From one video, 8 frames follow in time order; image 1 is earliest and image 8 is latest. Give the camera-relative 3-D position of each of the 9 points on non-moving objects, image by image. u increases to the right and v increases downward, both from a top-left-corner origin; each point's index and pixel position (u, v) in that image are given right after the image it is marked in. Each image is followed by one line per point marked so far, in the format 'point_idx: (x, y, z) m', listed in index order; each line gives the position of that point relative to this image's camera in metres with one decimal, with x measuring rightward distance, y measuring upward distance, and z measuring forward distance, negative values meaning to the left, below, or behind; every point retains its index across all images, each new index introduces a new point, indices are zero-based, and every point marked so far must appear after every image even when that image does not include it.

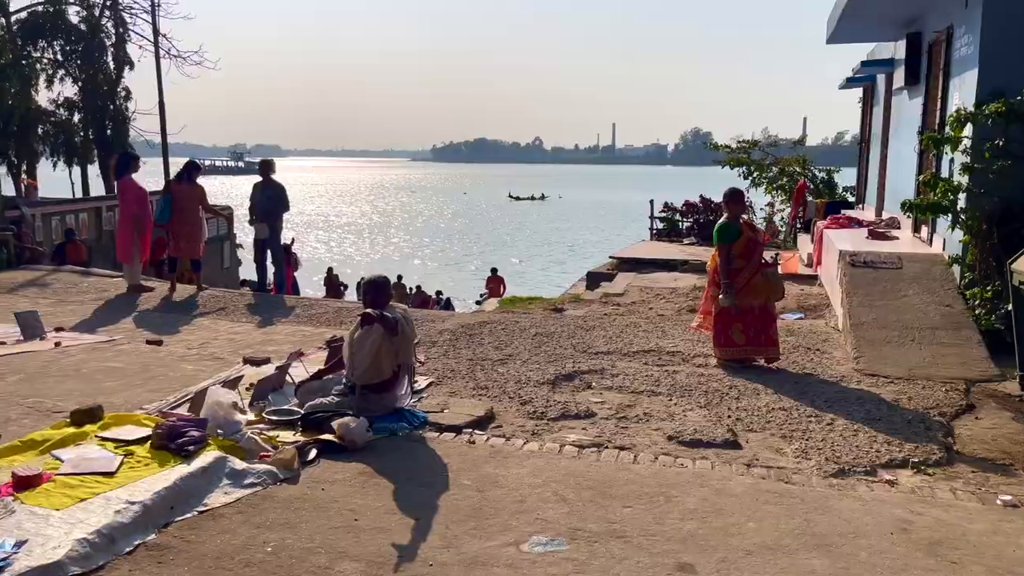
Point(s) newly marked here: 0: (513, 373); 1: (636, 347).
0: (0.0, -0.6, +5.7) m
1: (+1.0, -0.5, +6.7) m
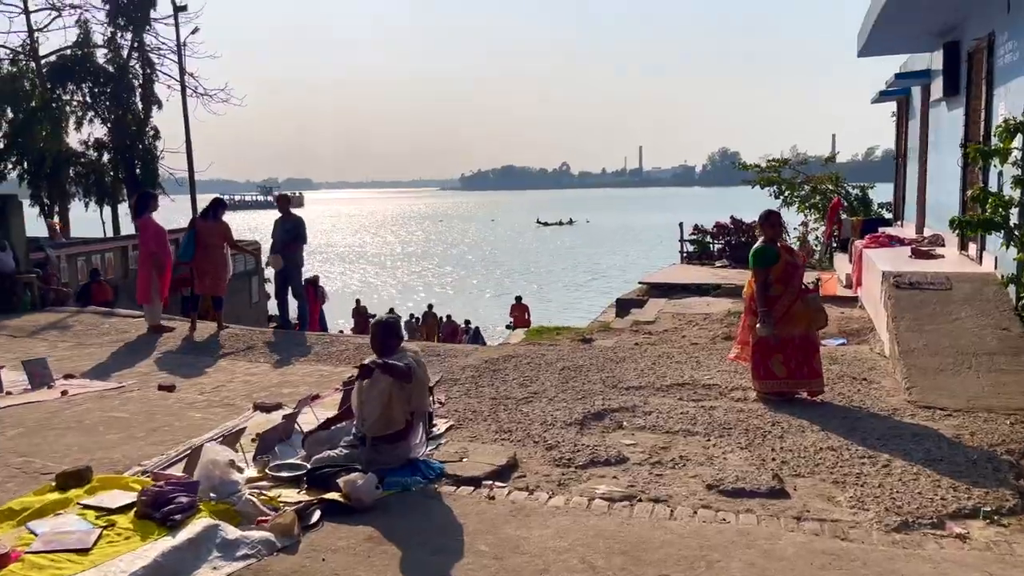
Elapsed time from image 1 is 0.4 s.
0: (+0.2, -0.8, +5.3) m
1: (+1.2, -0.7, +6.3) m
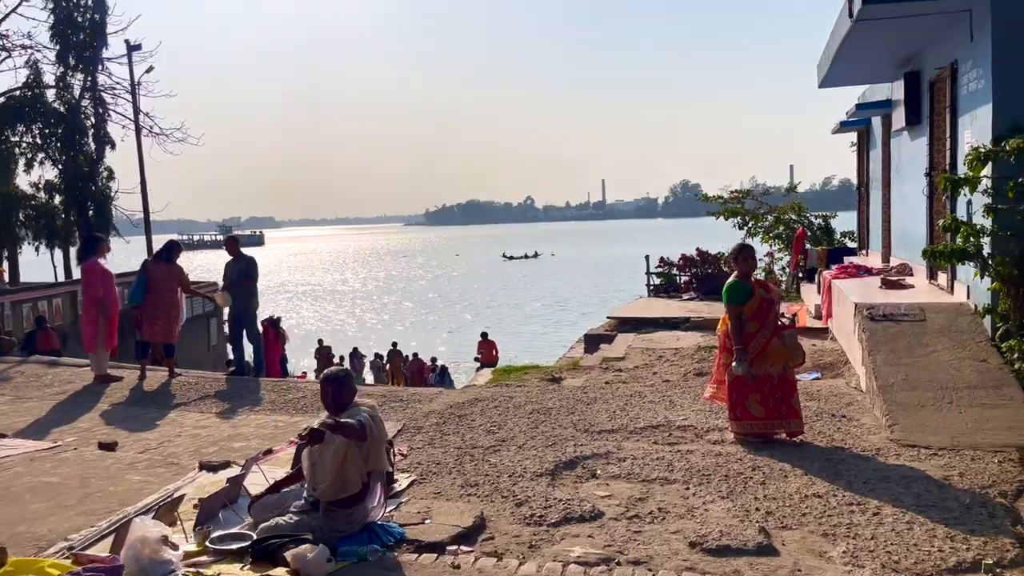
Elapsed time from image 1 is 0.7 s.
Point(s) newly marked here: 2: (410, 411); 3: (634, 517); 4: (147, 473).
0: (0.0, -1.1, +5.0) m
1: (+1.0, -1.0, +6.1) m
2: (-0.8, -1.0, +6.7) m
3: (+0.6, -1.1, +4.0) m
4: (-2.1, -1.1, +4.8) m
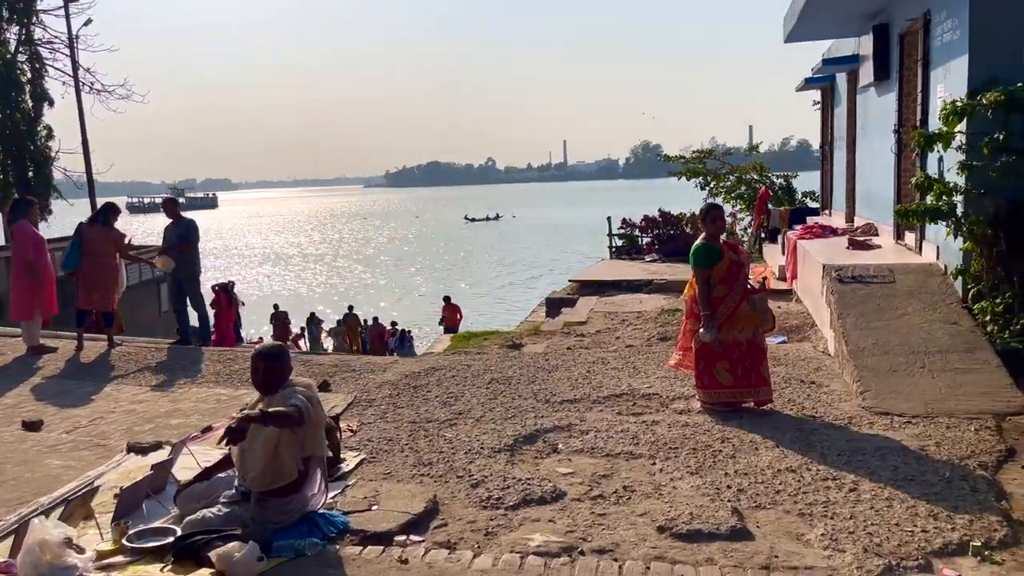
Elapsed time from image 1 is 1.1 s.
0: (-0.3, -0.9, +4.7) m
1: (+0.7, -0.7, +5.8) m
2: (-1.2, -0.7, +6.3) m
3: (+0.4, -1.0, +3.8) m
4: (-2.4, -0.9, +4.4) m
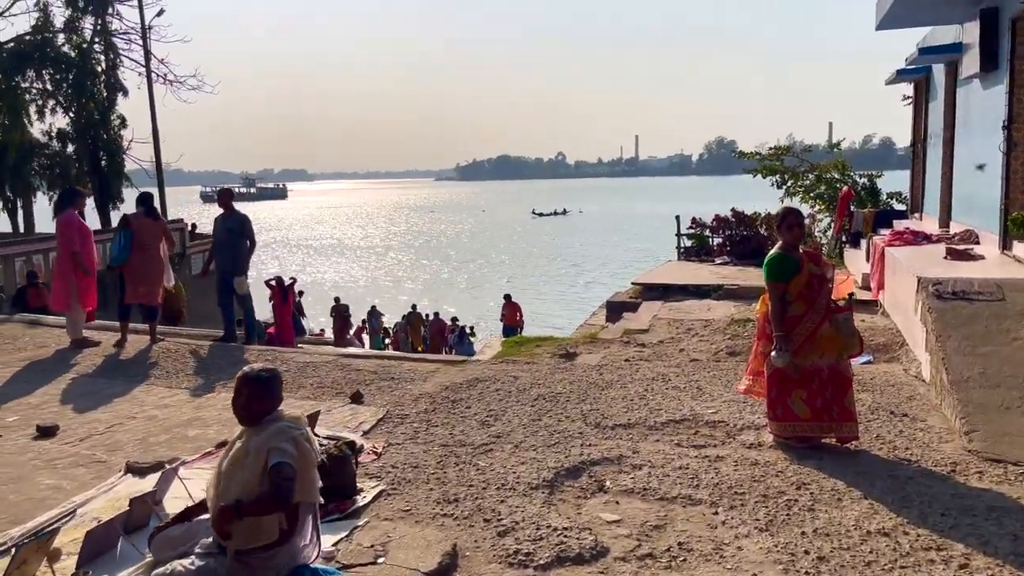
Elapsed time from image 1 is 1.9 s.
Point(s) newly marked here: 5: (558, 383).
0: (-0.1, -0.9, +4.2) m
1: (+1.0, -0.8, +5.2) m
2: (-0.8, -0.8, +5.8) m
3: (+0.5, -1.0, +3.2) m
4: (-2.2, -0.9, +4.0) m
5: (+0.3, -0.7, +6.1) m
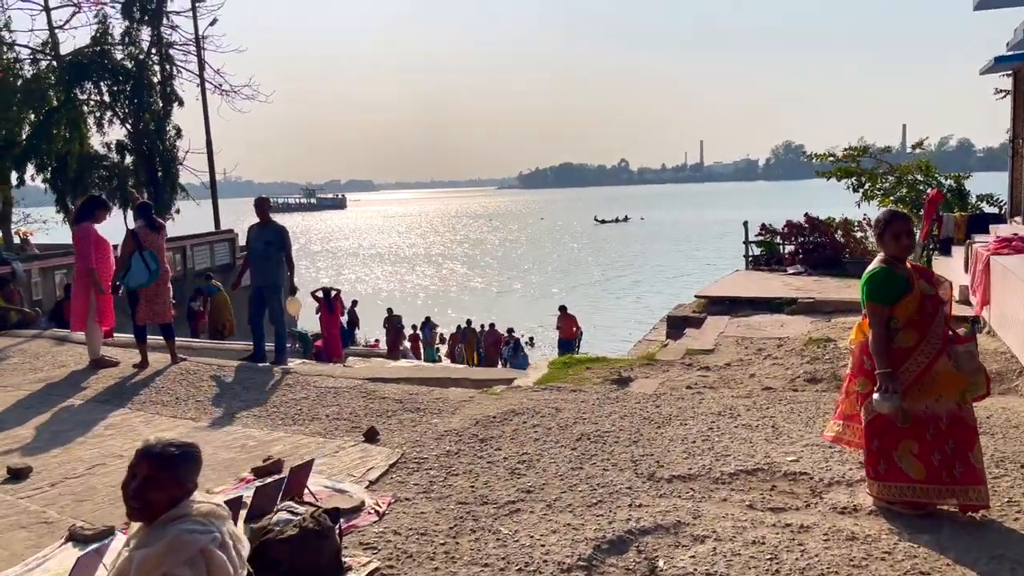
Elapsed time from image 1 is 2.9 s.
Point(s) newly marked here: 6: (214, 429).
0: (0.0, -1.0, +3.4) m
1: (+1.2, -0.9, +4.3) m
2: (-0.6, -0.9, +5.1) m
3: (+0.6, -1.1, +2.3) m
4: (-2.1, -1.0, +3.3) m
5: (+0.6, -0.8, +5.3) m
6: (-1.9, -0.9, +5.3) m
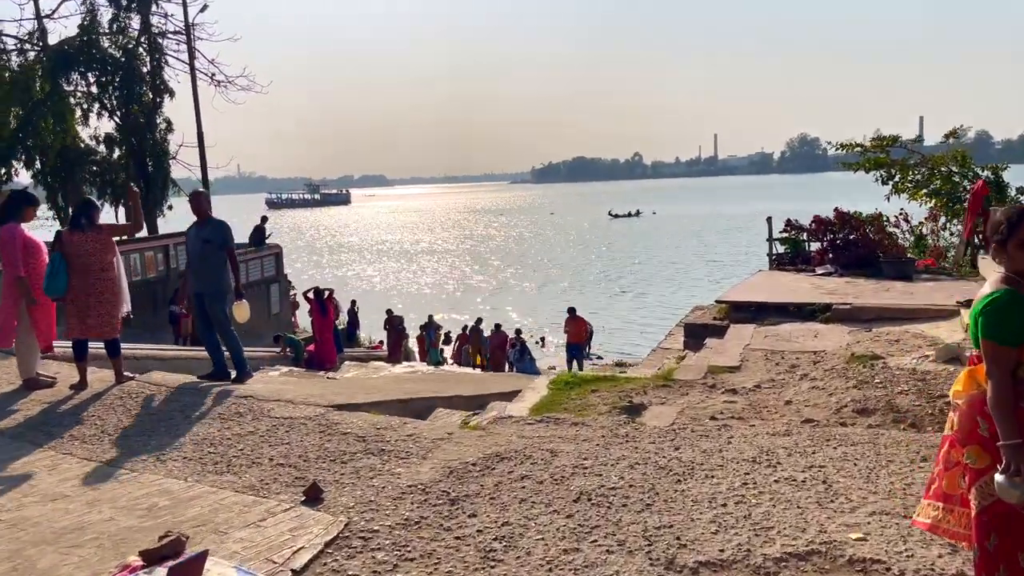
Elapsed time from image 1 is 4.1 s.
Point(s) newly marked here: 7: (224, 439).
0: (-0.1, -1.1, +2.3) m
1: (+1.0, -1.0, +3.2) m
2: (-0.7, -1.0, +4.0) m
3: (+0.4, -1.2, +1.2) m
4: (-2.2, -1.1, +2.3) m
5: (+0.5, -0.9, +4.2) m
6: (-2.0, -1.0, +4.3) m
7: (-1.8, -0.9, +5.1) m
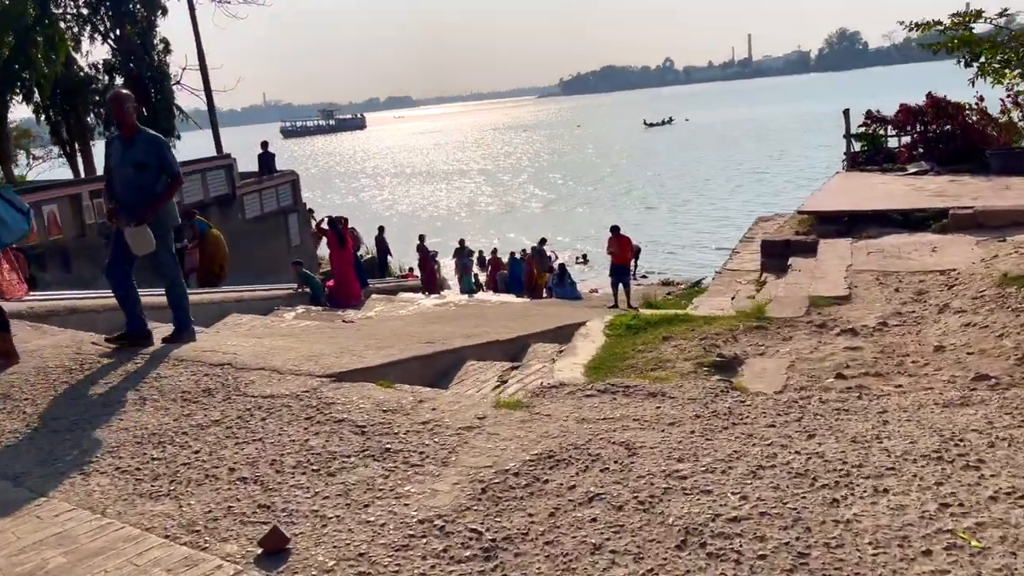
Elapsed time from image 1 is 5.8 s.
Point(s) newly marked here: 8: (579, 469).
0: (+0.1, -1.1, +1.0) m
1: (+1.2, -0.8, +1.8) m
2: (-0.5, -0.8, +2.7) m
3: (+0.5, -1.3, -0.1) m
4: (-2.0, -1.1, +1.1) m
5: (+0.7, -0.6, +2.8) m
6: (-1.8, -0.8, +3.0) m
7: (-1.5, -0.6, +3.8) m
8: (+0.3, -0.6, +2.9) m
